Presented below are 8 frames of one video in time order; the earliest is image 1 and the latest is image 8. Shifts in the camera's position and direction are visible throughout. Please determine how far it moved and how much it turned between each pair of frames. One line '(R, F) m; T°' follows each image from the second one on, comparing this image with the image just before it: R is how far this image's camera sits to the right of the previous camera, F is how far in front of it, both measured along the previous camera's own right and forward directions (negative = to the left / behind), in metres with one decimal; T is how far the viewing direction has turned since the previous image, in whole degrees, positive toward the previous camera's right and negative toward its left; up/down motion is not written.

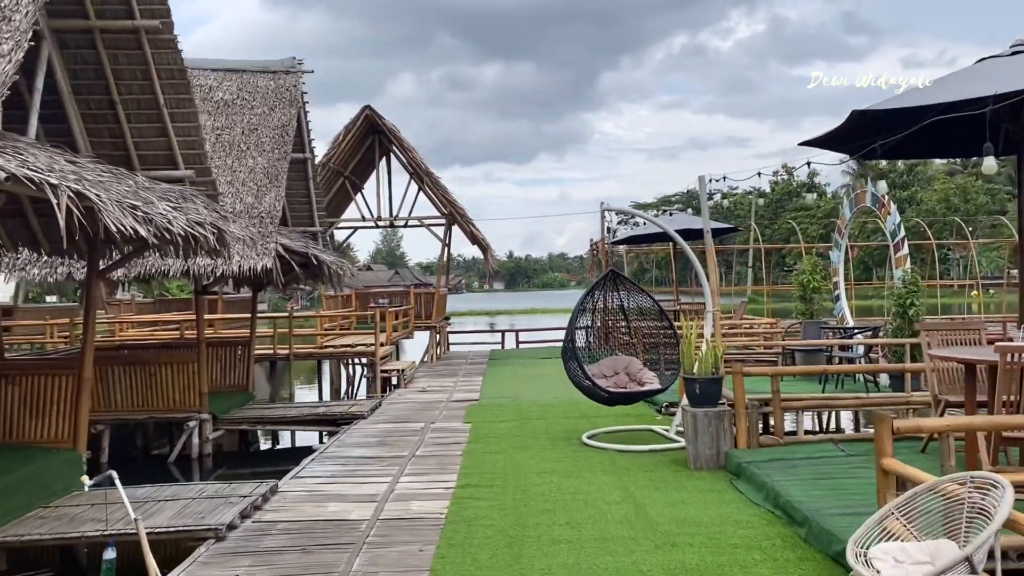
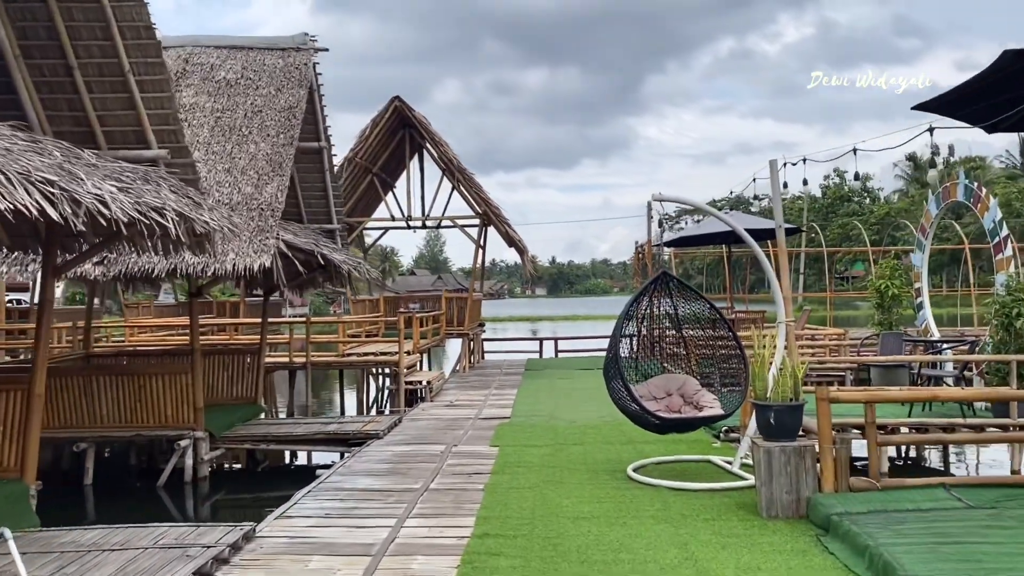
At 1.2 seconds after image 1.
(+0.1, +1.2) m; -3°
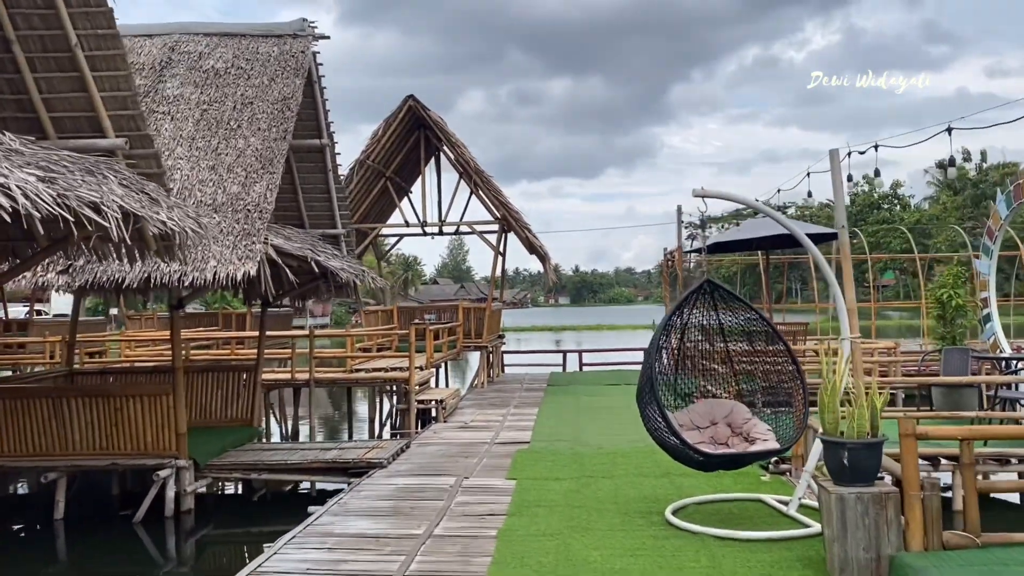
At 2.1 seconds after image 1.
(0.0, +0.9) m; -1°
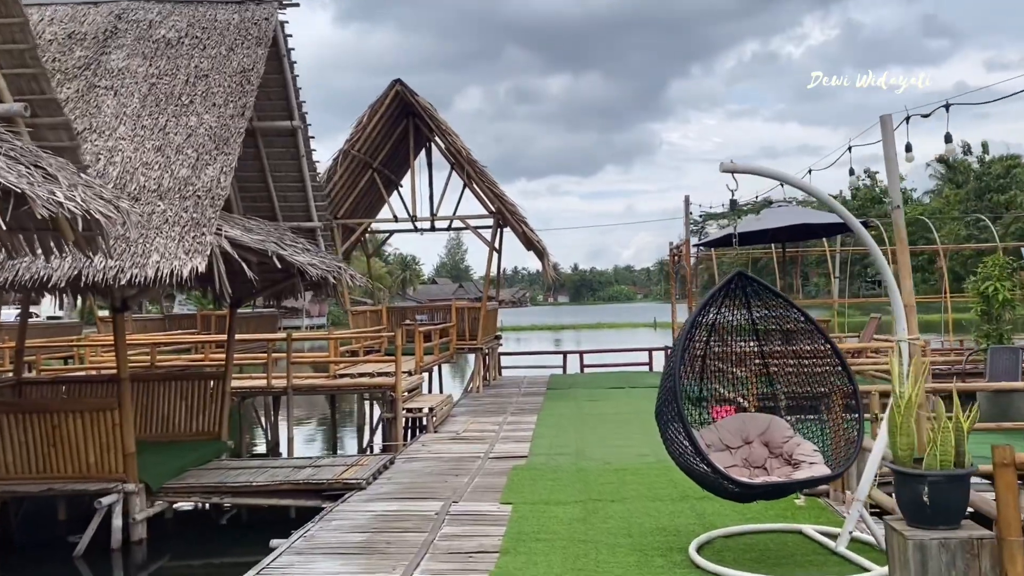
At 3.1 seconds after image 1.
(0.0, +0.9) m; 0°
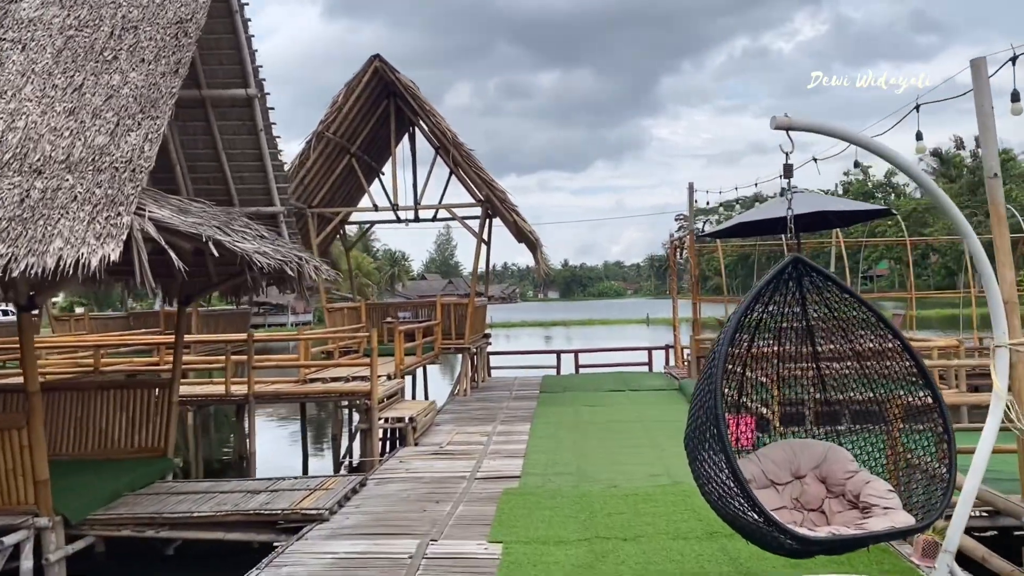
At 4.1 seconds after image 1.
(0.0, +1.0) m; +1°
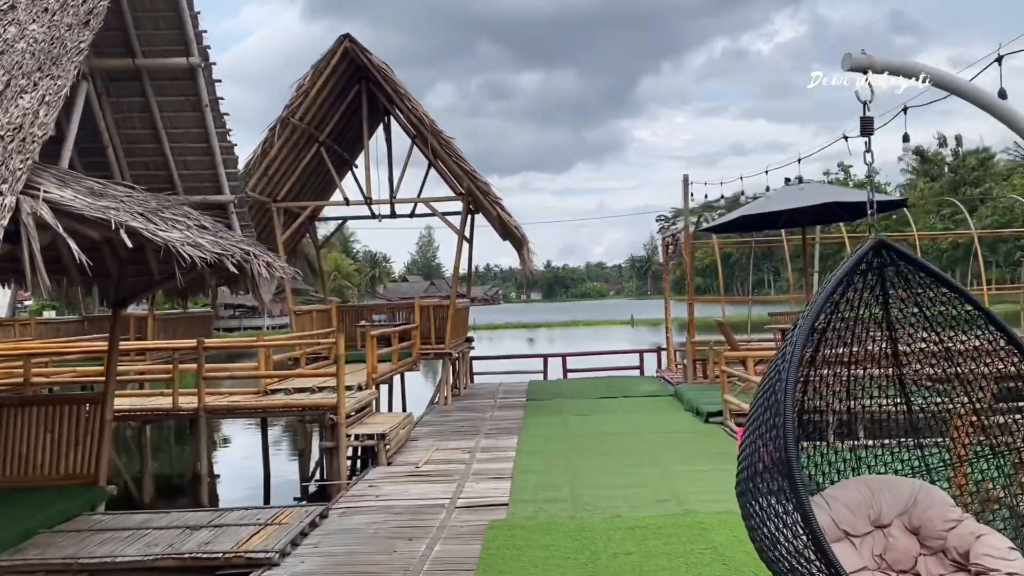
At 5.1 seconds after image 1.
(0.0, +0.9) m; +1°
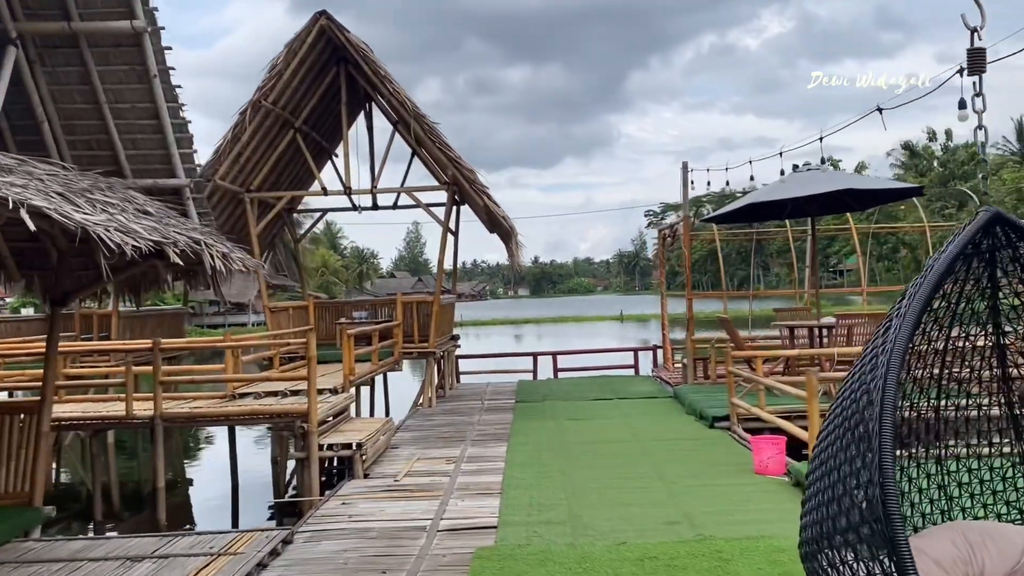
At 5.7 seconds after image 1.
(0.0, +0.7) m; +1°
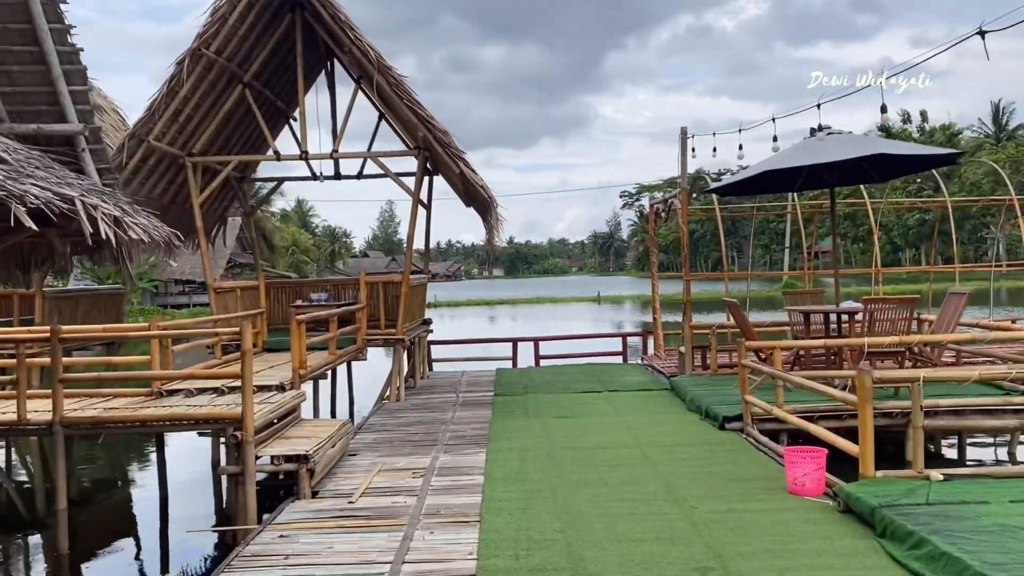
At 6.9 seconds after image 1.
(0.0, +1.2) m; +2°
